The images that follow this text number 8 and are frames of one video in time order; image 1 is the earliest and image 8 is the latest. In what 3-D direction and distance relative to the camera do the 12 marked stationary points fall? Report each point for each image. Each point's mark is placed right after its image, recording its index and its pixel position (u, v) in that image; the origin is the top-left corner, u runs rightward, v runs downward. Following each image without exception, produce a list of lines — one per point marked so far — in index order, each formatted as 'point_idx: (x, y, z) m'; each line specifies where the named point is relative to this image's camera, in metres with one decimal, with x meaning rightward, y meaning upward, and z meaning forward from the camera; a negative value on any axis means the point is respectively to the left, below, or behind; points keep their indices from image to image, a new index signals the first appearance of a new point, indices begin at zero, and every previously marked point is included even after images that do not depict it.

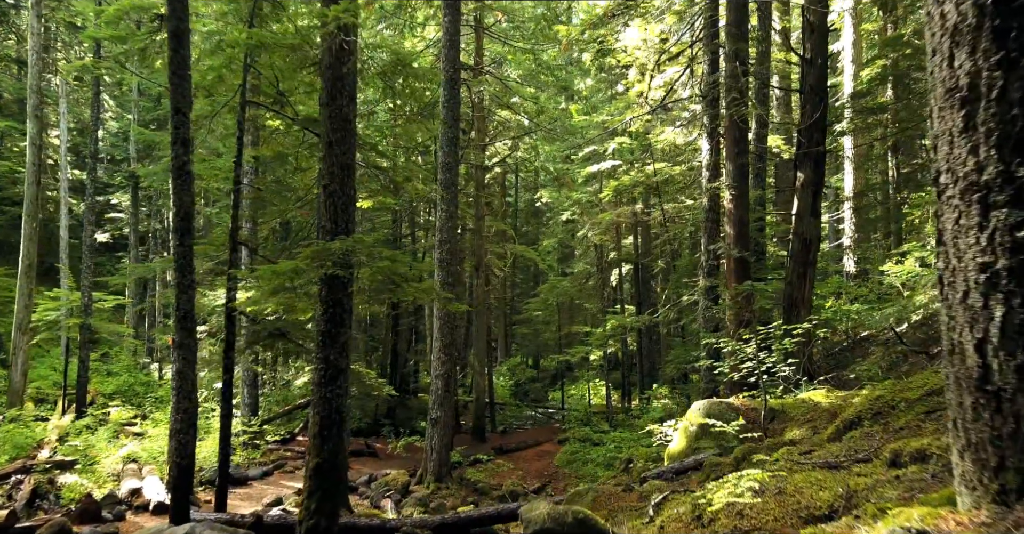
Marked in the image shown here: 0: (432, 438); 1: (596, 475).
0: (-1.7, -3.6, +17.5) m
1: (+1.9, -4.6, +18.3) m
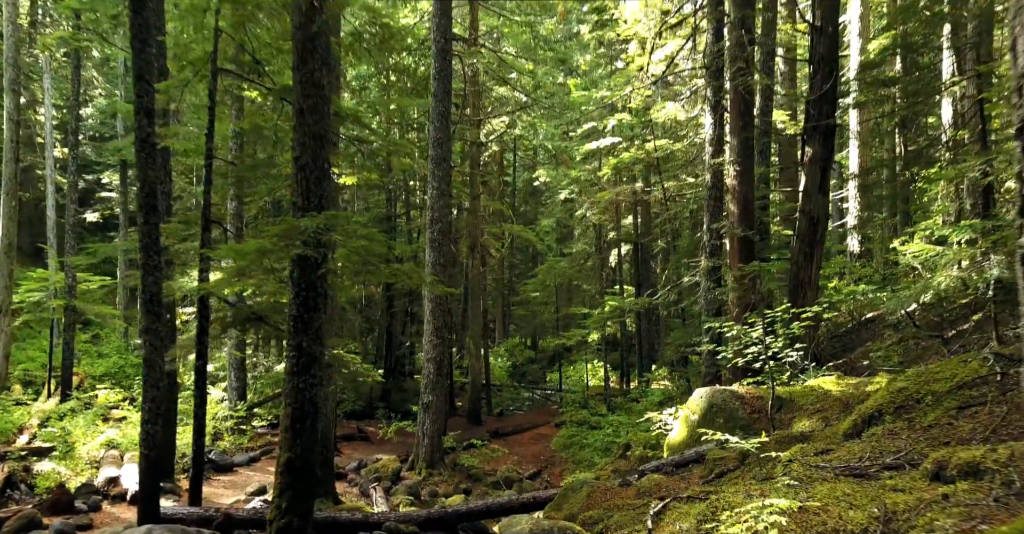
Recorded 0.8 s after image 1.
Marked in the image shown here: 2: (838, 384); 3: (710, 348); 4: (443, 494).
0: (-1.8, -3.2, +16.9) m
1: (+1.8, -4.1, +17.8) m
2: (+3.8, -1.4, +9.6) m
3: (+3.1, -1.3, +12.9) m
4: (-1.3, -4.3, +15.7) m
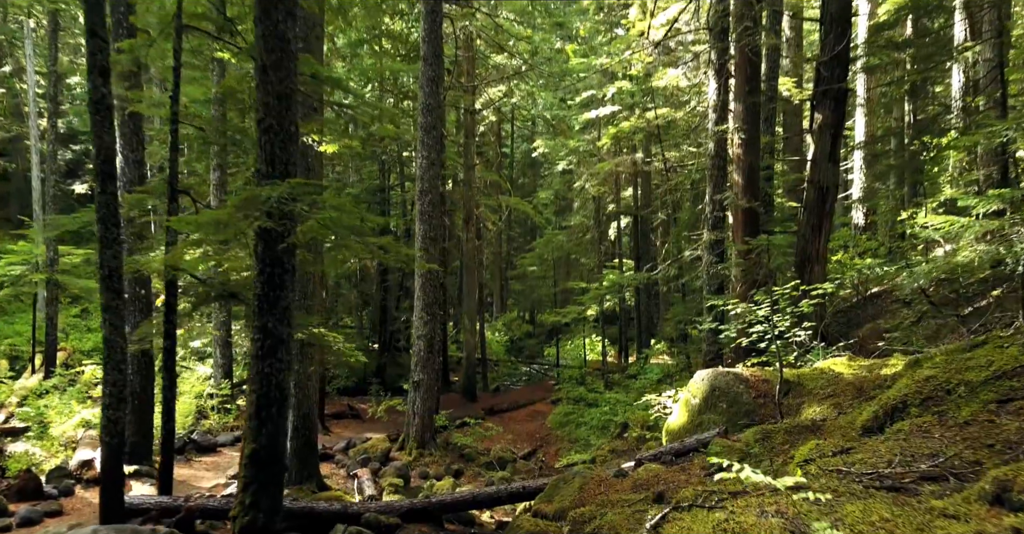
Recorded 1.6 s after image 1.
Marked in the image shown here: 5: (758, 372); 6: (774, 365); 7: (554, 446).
0: (-1.9, -2.7, +16.4) m
1: (+1.6, -3.6, +17.2) m
2: (+3.6, -1.1, +9.0) m
3: (+2.9, -0.9, +12.2) m
4: (-1.4, -3.8, +15.2) m
5: (+2.8, -1.2, +9.6) m
6: (+3.4, -1.3, +10.9) m
7: (+0.9, -3.9, +18.4) m
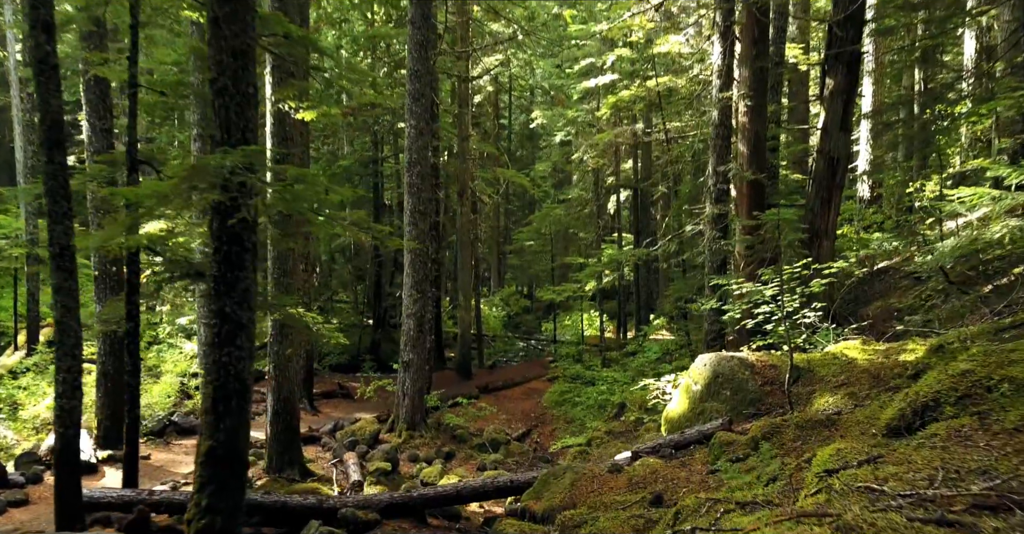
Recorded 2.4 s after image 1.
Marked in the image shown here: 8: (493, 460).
0: (-2.0, -2.2, +15.8) m
1: (+1.5, -3.1, +16.6) m
2: (+3.5, -0.9, +8.3) m
3: (+2.8, -0.6, +11.6) m
4: (-1.5, -3.4, +14.6) m
5: (+2.7, -1.0, +8.9) m
6: (+3.3, -1.0, +10.3) m
7: (+0.8, -3.4, +17.8) m
8: (-0.4, -3.4, +14.7) m
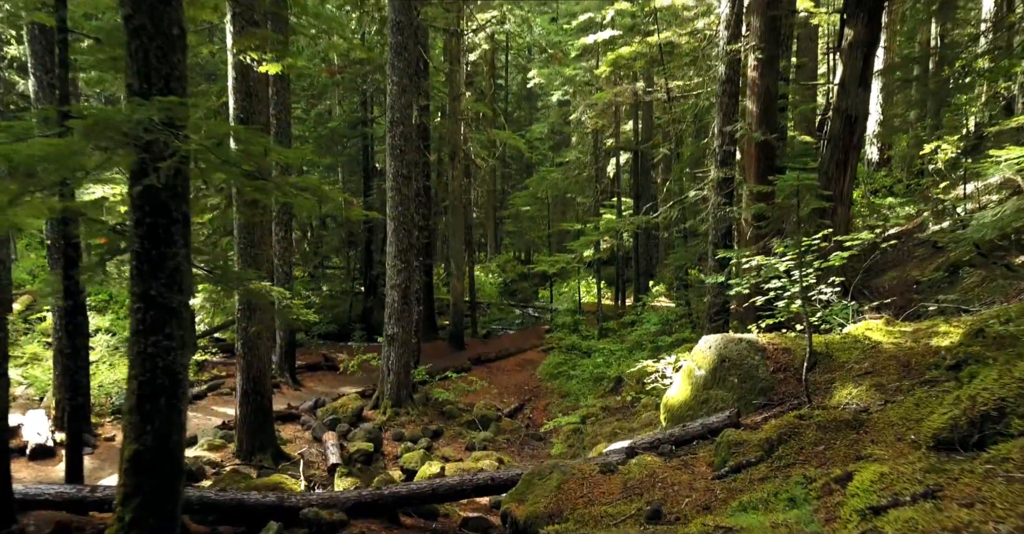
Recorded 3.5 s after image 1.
0: (-2.2, -1.6, +14.9) m
1: (+1.3, -2.5, +15.8) m
2: (+3.3, -0.6, +7.4) m
3: (+2.7, -0.2, +10.7) m
4: (-1.7, -2.8, +13.8) m
5: (+2.5, -0.7, +8.0) m
6: (+3.1, -0.7, +9.4) m
7: (+0.6, -2.7, +17.0) m
8: (-0.5, -2.9, +13.9) m
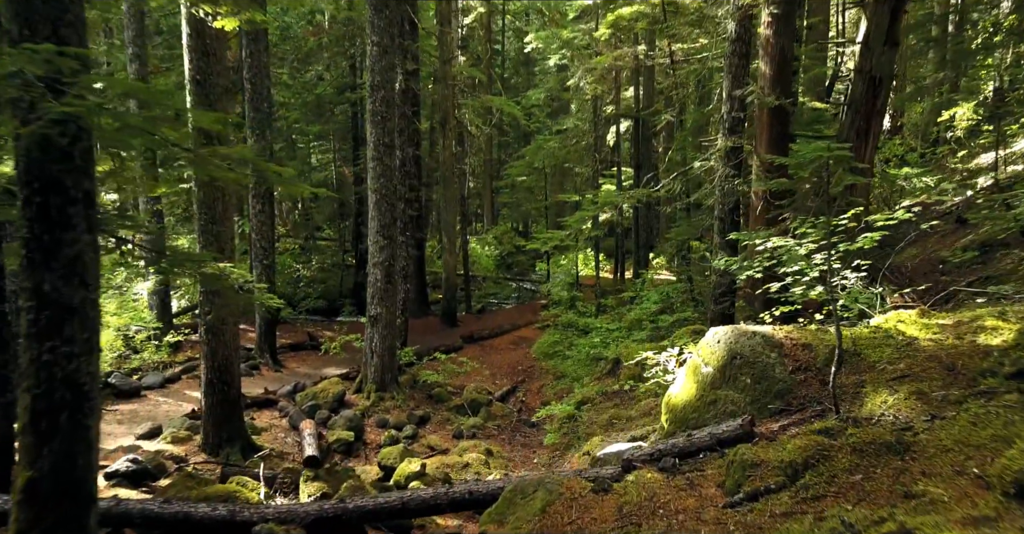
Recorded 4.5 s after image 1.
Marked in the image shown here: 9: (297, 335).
0: (-2.3, -1.2, +14.0) m
1: (+1.2, -2.0, +15.0) m
2: (+3.2, -0.5, +6.5) m
3: (+2.5, +0.1, +9.7) m
4: (-1.9, -2.5, +13.0) m
5: (+2.4, -0.5, +7.1) m
6: (+3.0, -0.5, +8.4) m
7: (+0.5, -2.2, +16.1) m
8: (-0.7, -2.5, +13.0) m
9: (-4.8, -1.5, +18.6) m
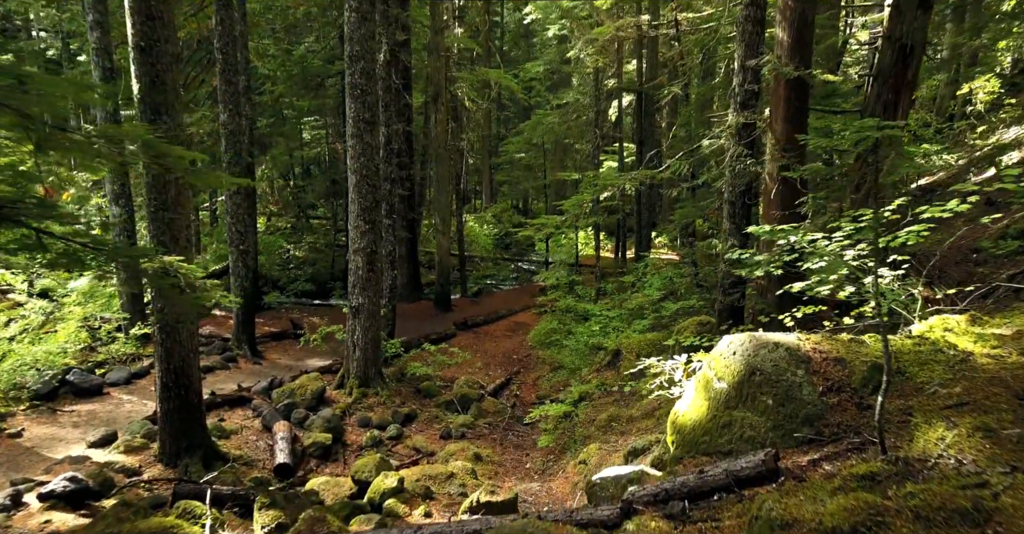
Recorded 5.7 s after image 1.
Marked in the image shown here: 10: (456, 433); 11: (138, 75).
0: (-2.5, -1.0, +13.0) m
1: (+1.1, -1.8, +14.0) m
2: (+3.1, -0.5, +5.5) m
3: (+2.4, +0.2, +8.7) m
4: (-2.0, -2.3, +12.0) m
5: (+2.2, -0.5, +6.1) m
6: (+2.8, -0.4, +7.4) m
7: (+0.4, -1.9, +15.2) m
8: (-0.8, -2.3, +12.1) m
9: (-4.9, -1.2, +17.6) m
10: (-0.8, -2.4, +11.9) m
11: (-3.8, +2.0, +8.6) m
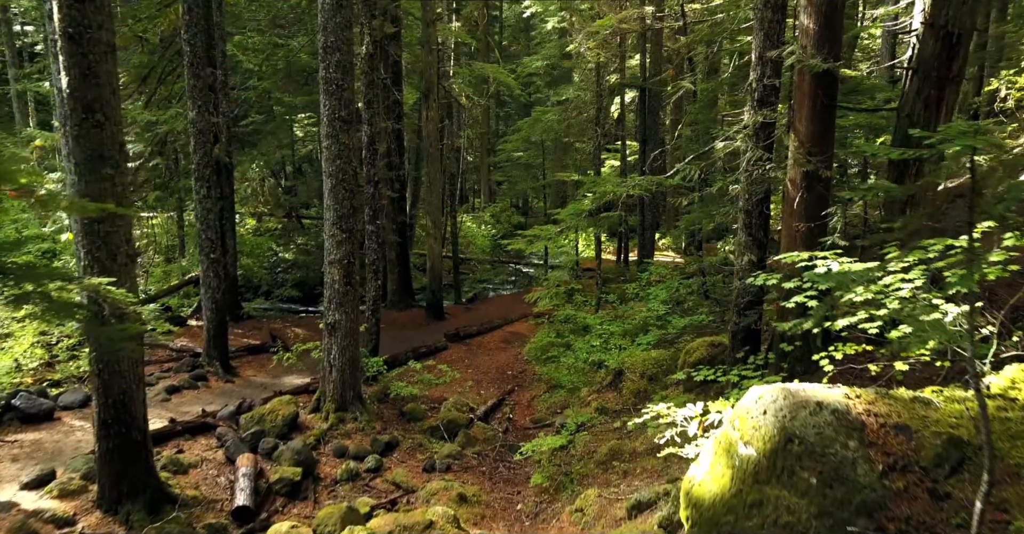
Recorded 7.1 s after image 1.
0: (-2.6, -1.2, +11.9) m
1: (+1.0, -2.0, +12.9) m
2: (+2.9, -0.7, +4.3) m
3: (+2.3, 0.0, +7.5) m
4: (-2.1, -2.5, +10.9) m
5: (+2.1, -0.7, +4.9) m
6: (+2.7, -0.6, +6.3) m
7: (+0.3, -2.1, +14.0) m
8: (-0.9, -2.5, +11.0) m
9: (-5.0, -1.3, +16.5) m
10: (-0.9, -2.6, +10.8) m
11: (-4.0, +1.8, +7.5) m
